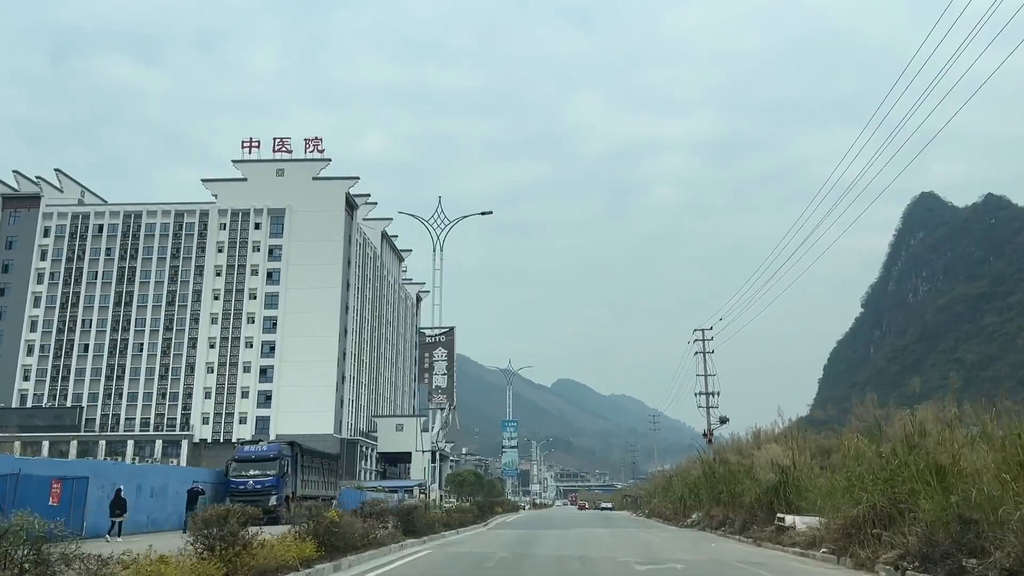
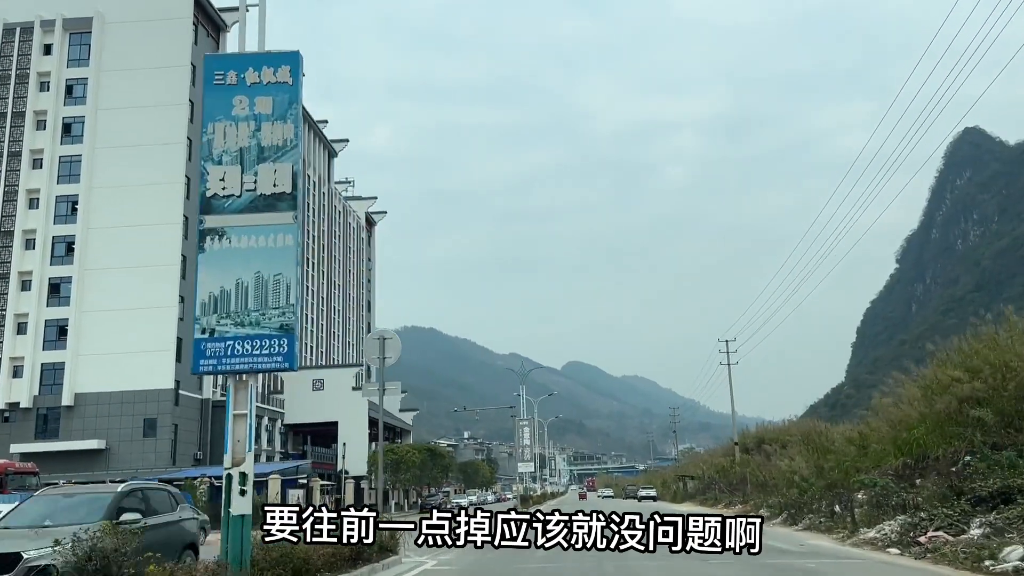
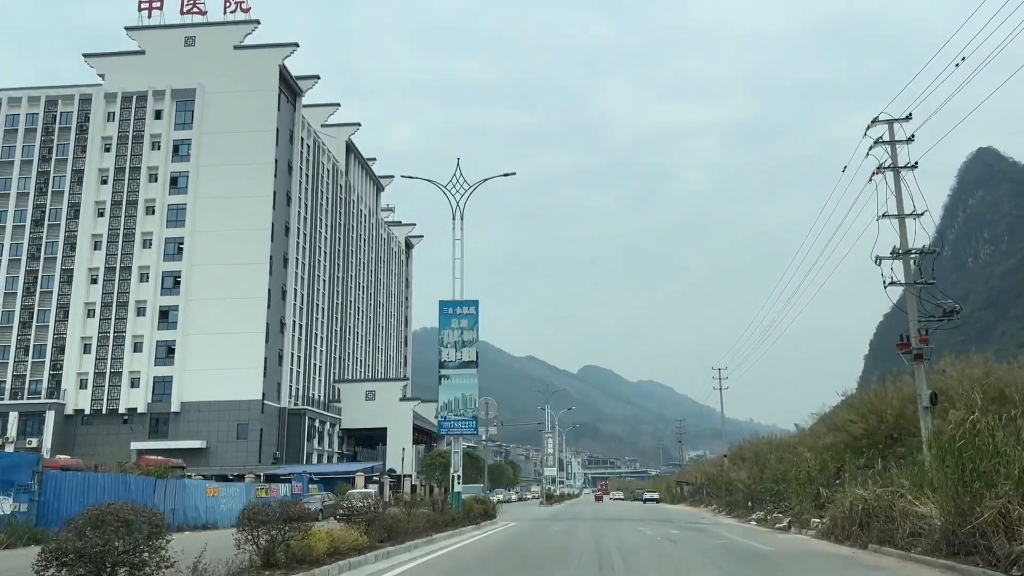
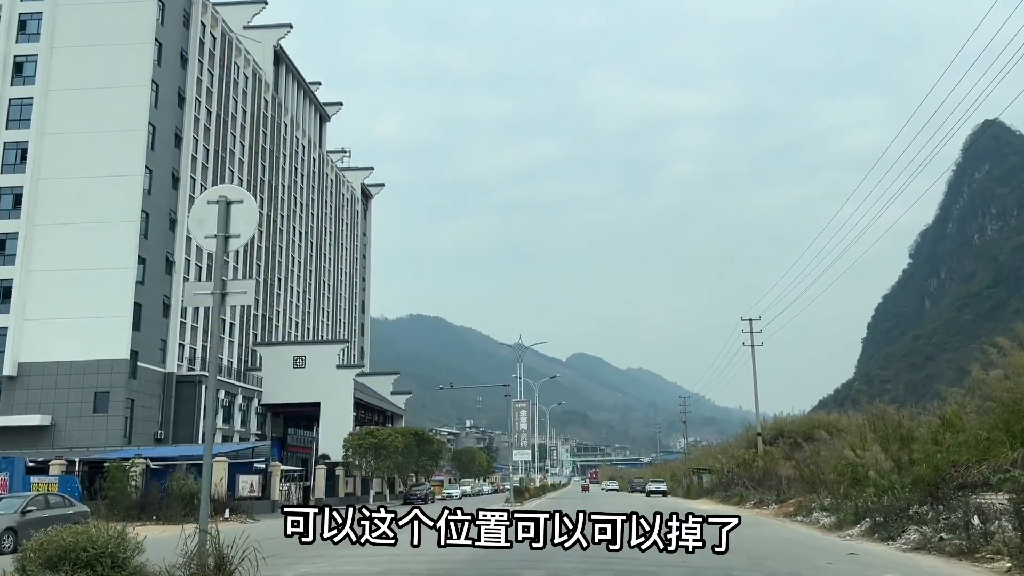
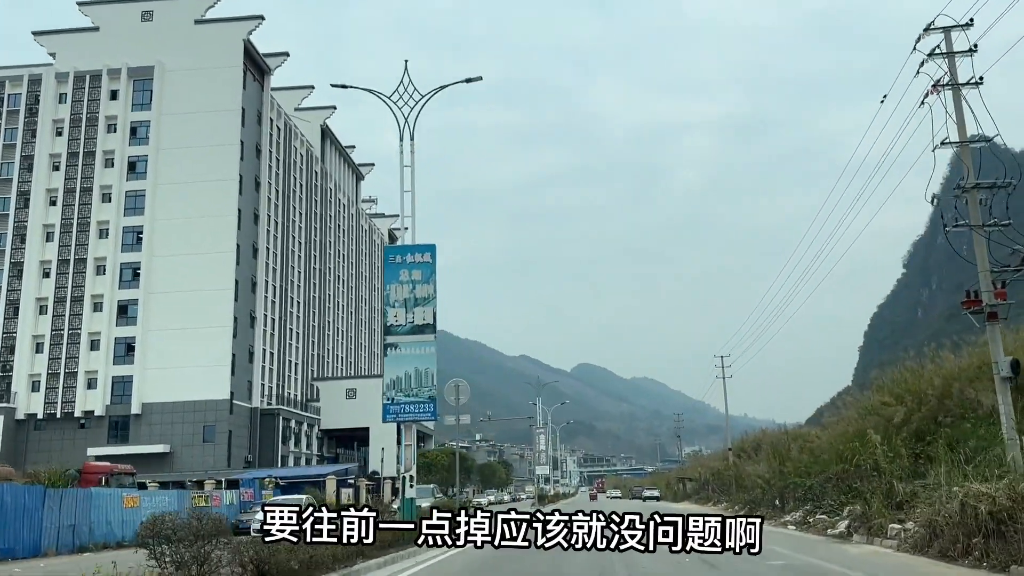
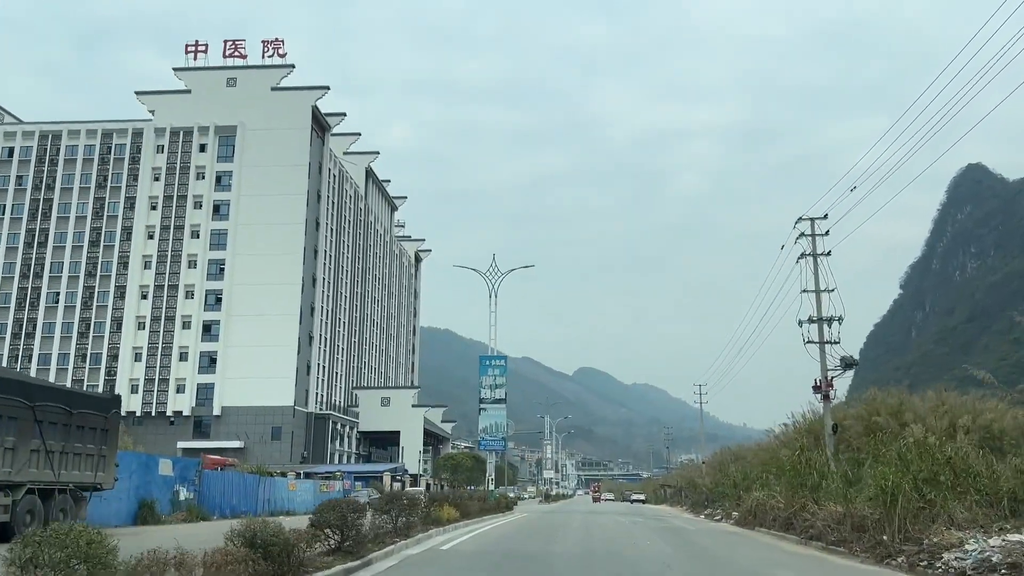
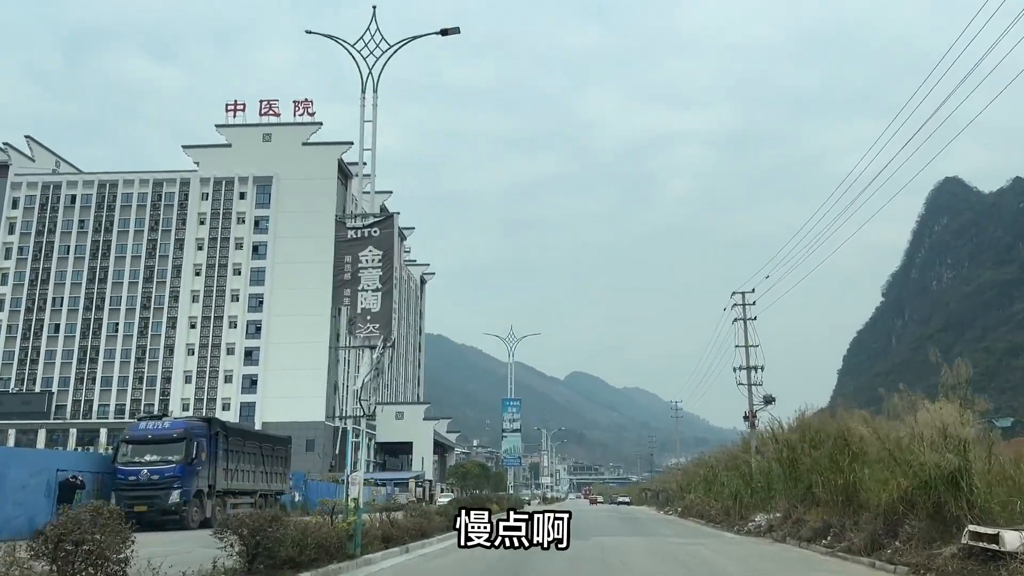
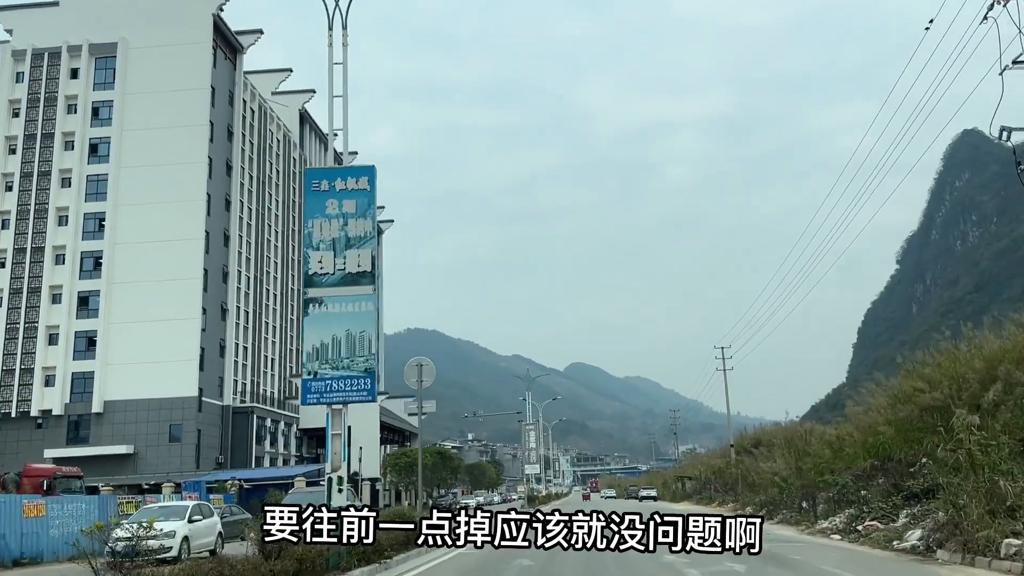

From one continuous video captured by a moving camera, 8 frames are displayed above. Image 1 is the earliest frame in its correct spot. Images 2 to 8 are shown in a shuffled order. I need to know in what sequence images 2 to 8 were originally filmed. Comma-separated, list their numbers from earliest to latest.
7, 6, 3, 5, 8, 2, 4
